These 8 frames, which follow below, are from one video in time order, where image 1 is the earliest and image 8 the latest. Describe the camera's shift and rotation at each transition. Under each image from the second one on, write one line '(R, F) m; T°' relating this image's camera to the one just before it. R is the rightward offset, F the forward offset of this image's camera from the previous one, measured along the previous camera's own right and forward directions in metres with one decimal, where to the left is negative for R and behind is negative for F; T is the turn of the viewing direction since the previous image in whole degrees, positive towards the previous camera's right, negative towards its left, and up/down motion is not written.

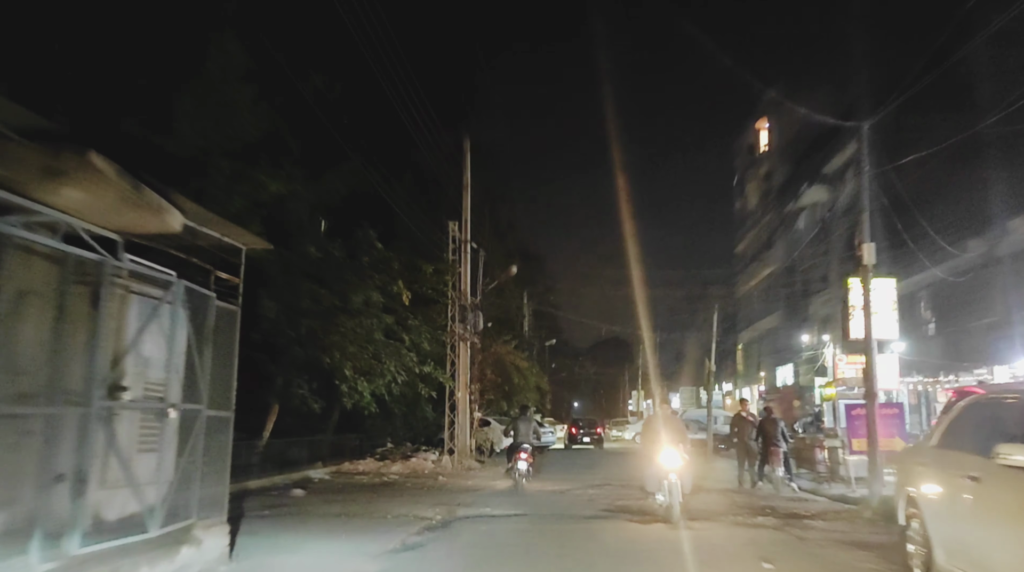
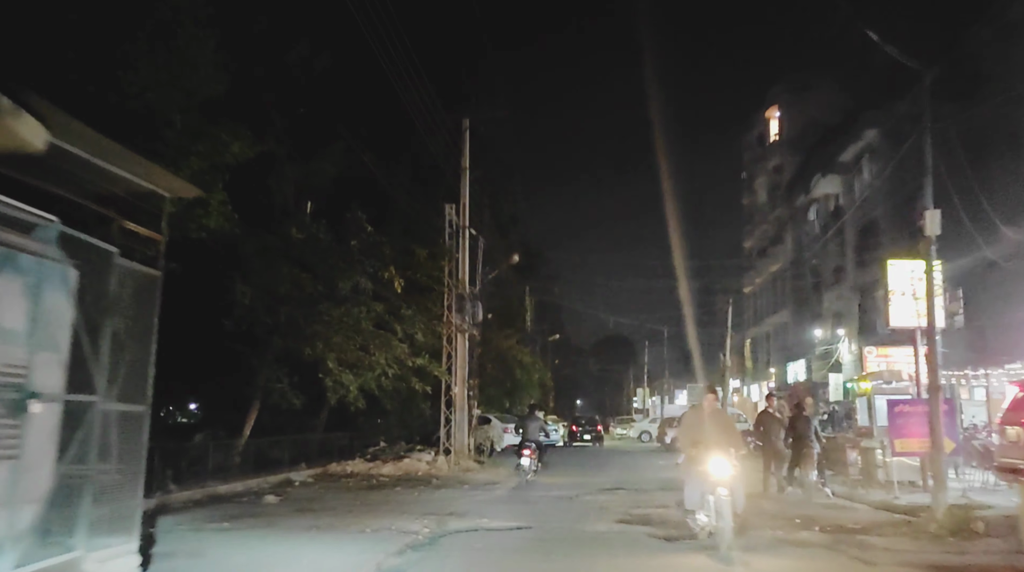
(0.0, +2.2) m; 0°
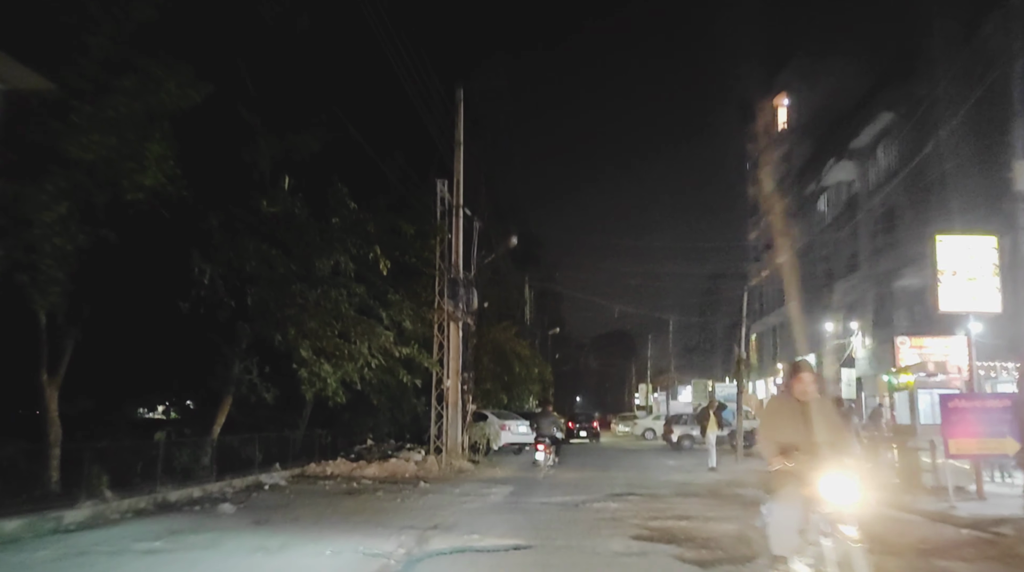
(0.0, +2.4) m; 0°
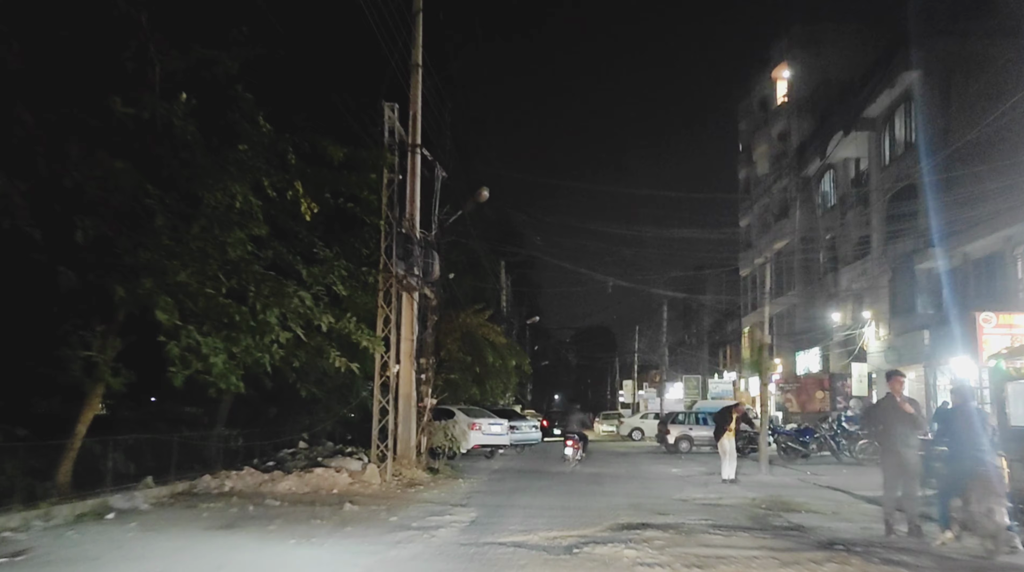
(+0.2, +5.9) m; +1°
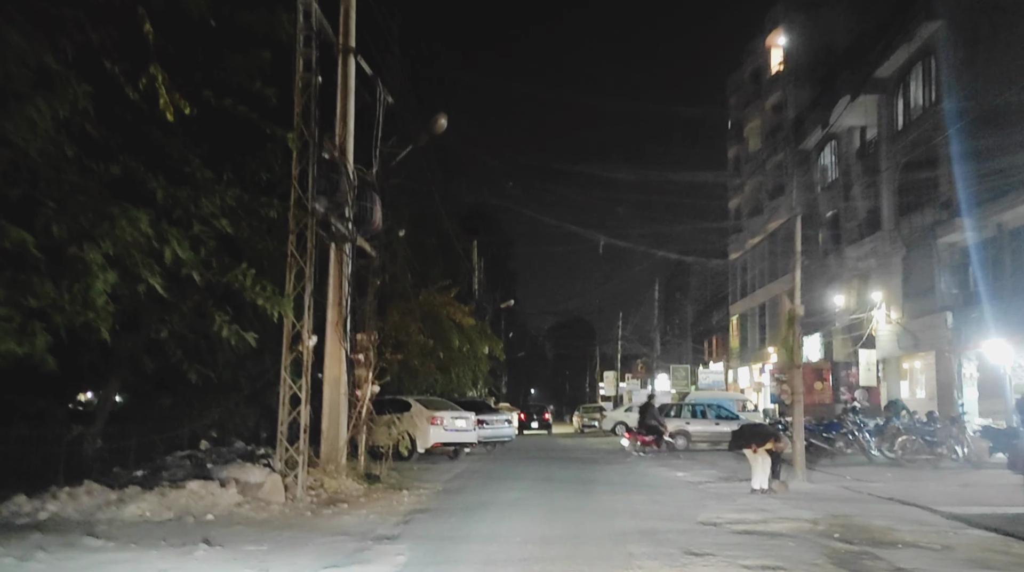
(+0.2, +5.3) m; +1°
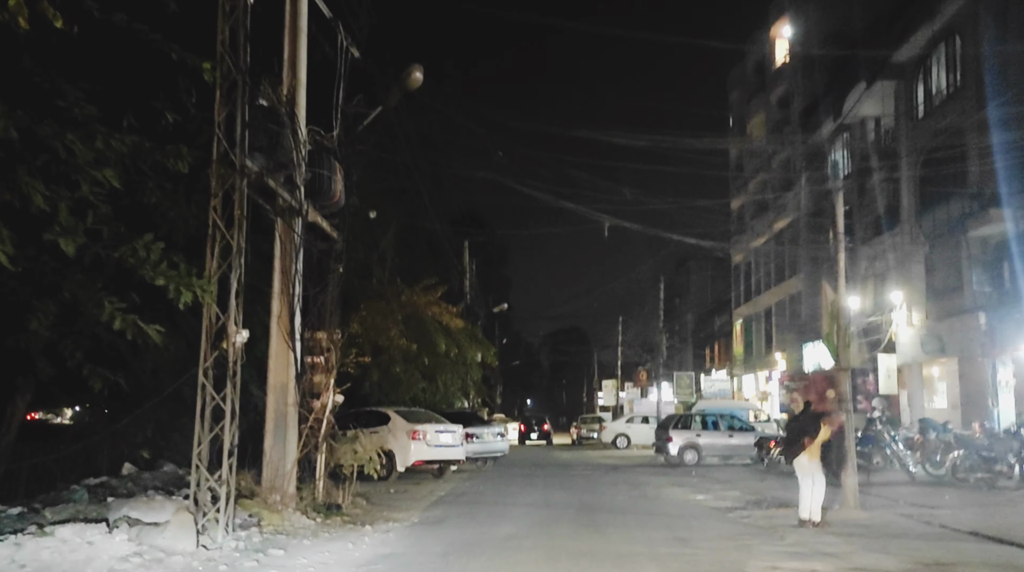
(+0.1, +3.2) m; 0°
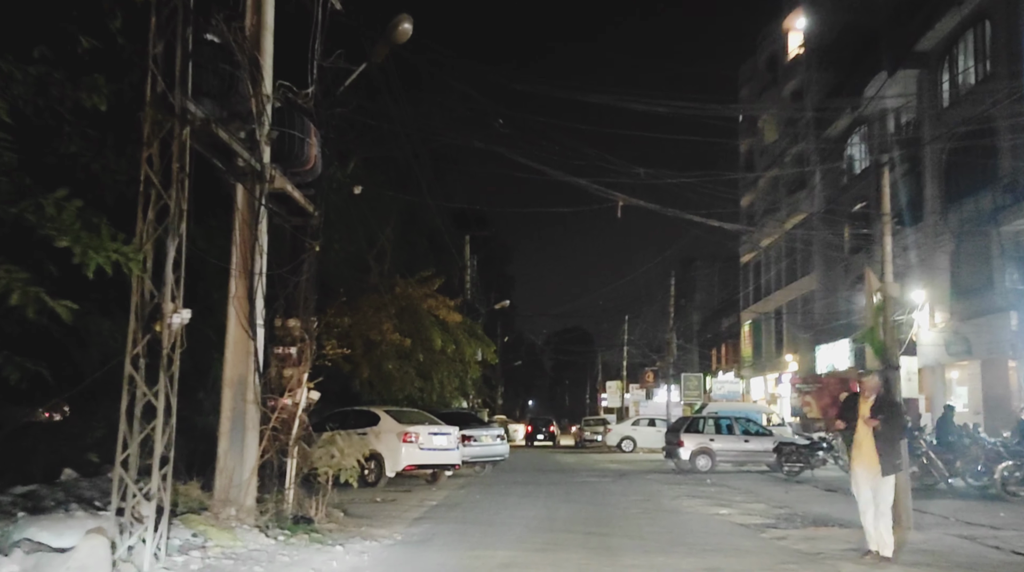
(0.0, +2.0) m; 0°
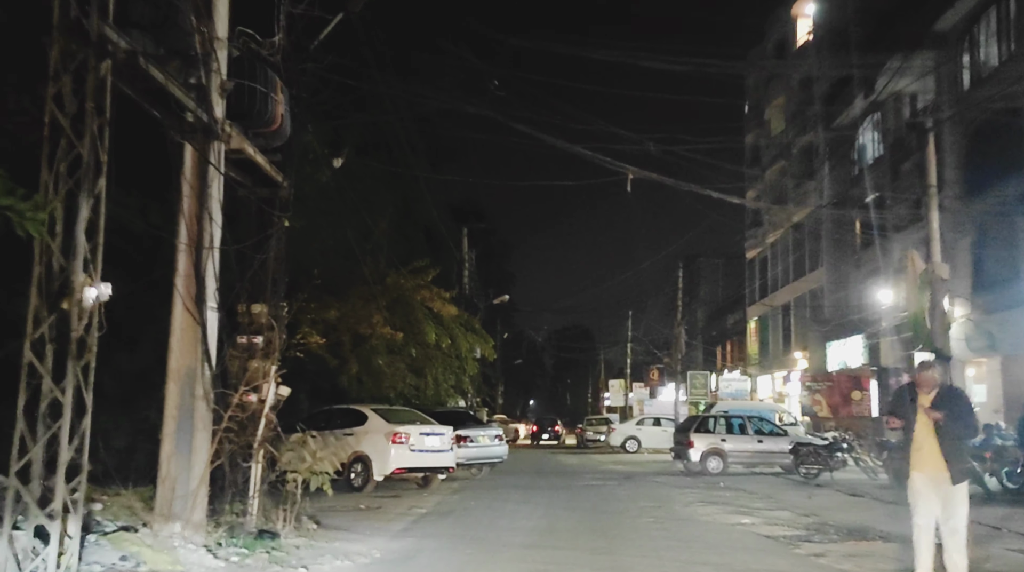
(+0.1, +1.7) m; 0°
